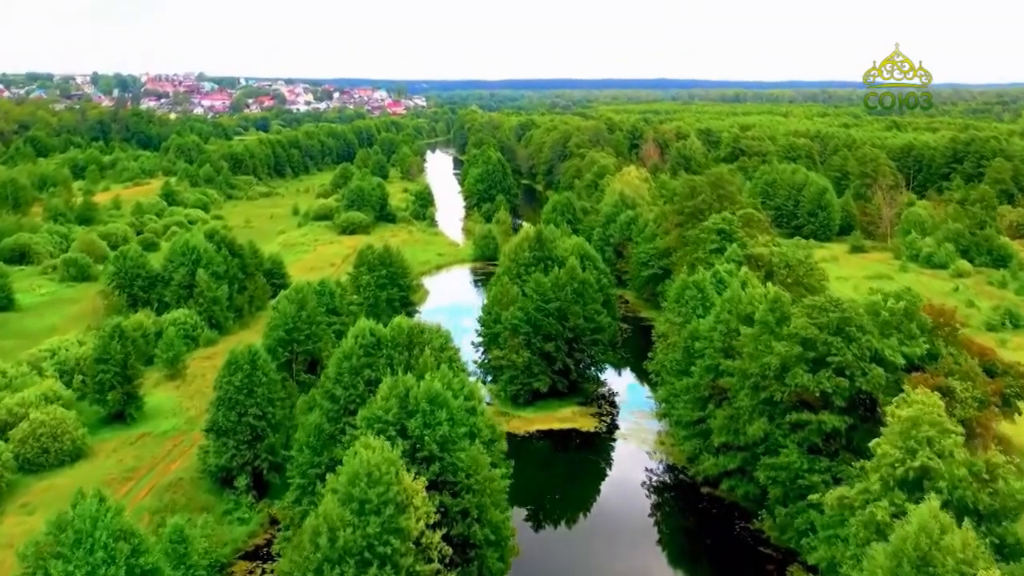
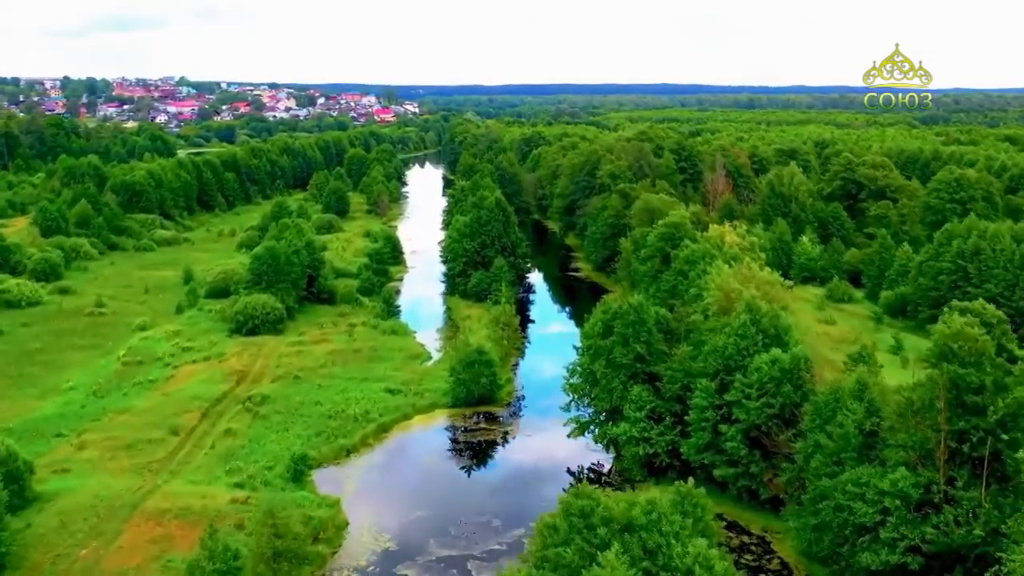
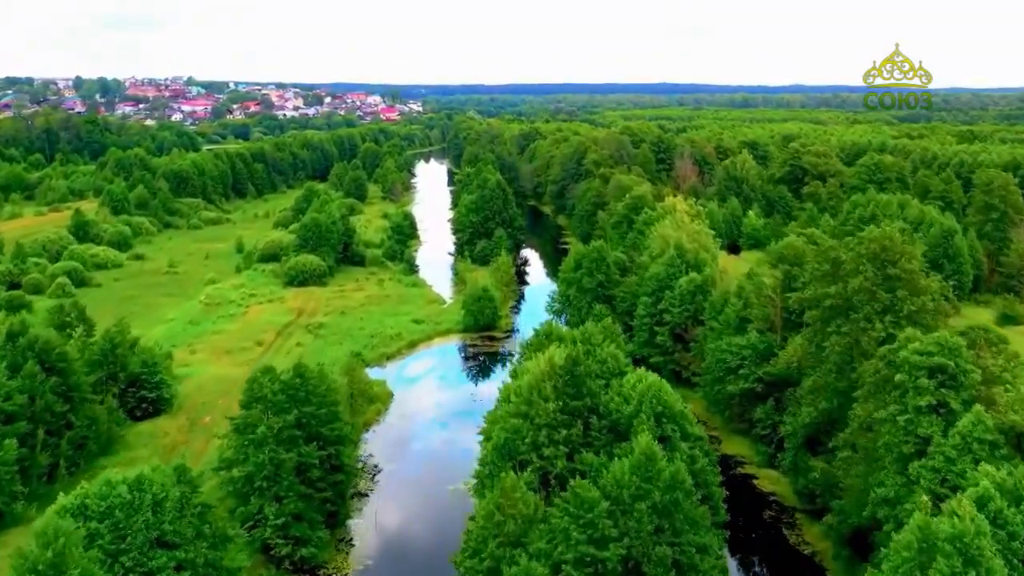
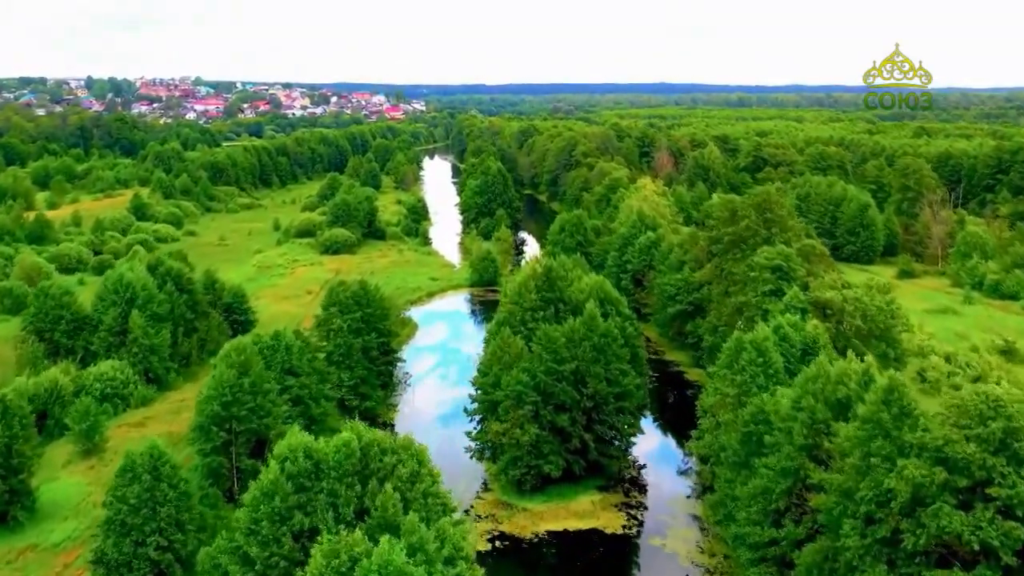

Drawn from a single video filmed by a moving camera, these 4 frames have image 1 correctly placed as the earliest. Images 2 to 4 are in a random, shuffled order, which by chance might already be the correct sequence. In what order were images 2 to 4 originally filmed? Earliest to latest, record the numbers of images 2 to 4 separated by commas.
4, 3, 2
